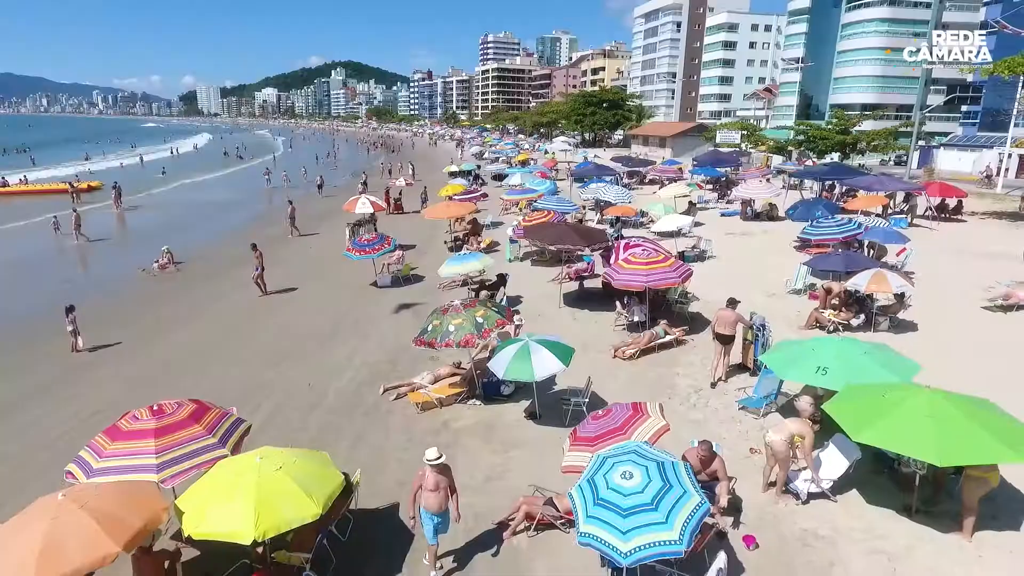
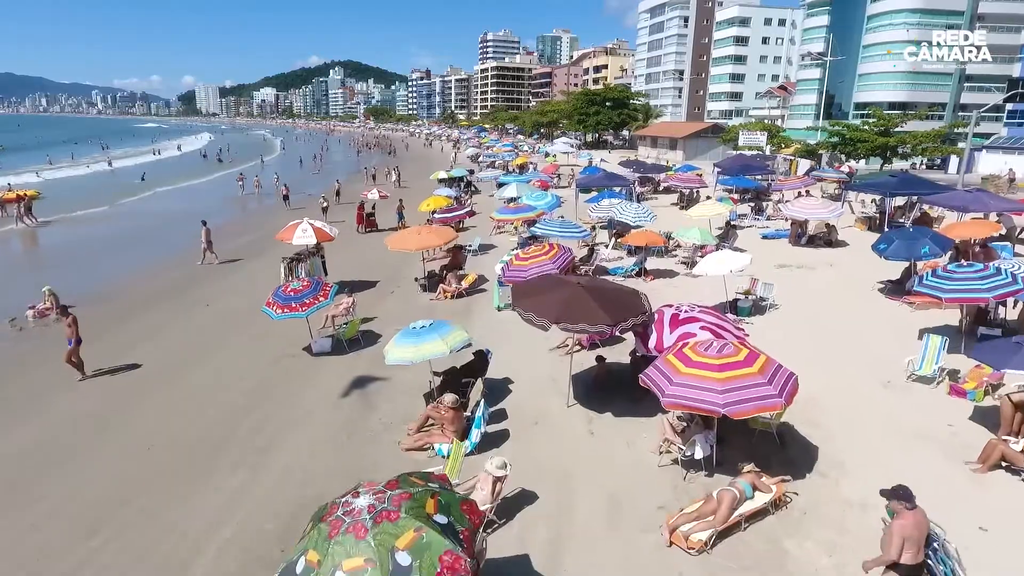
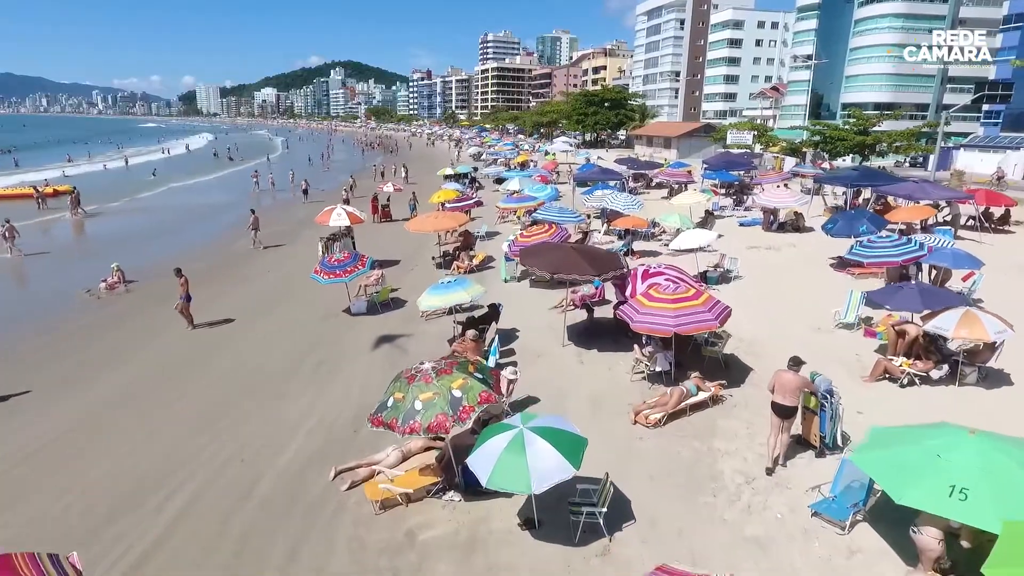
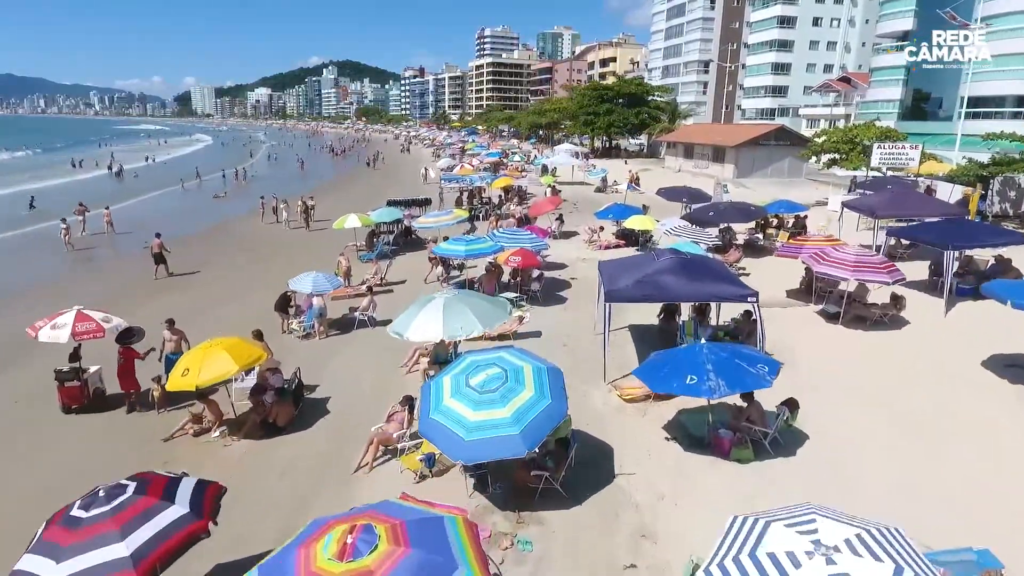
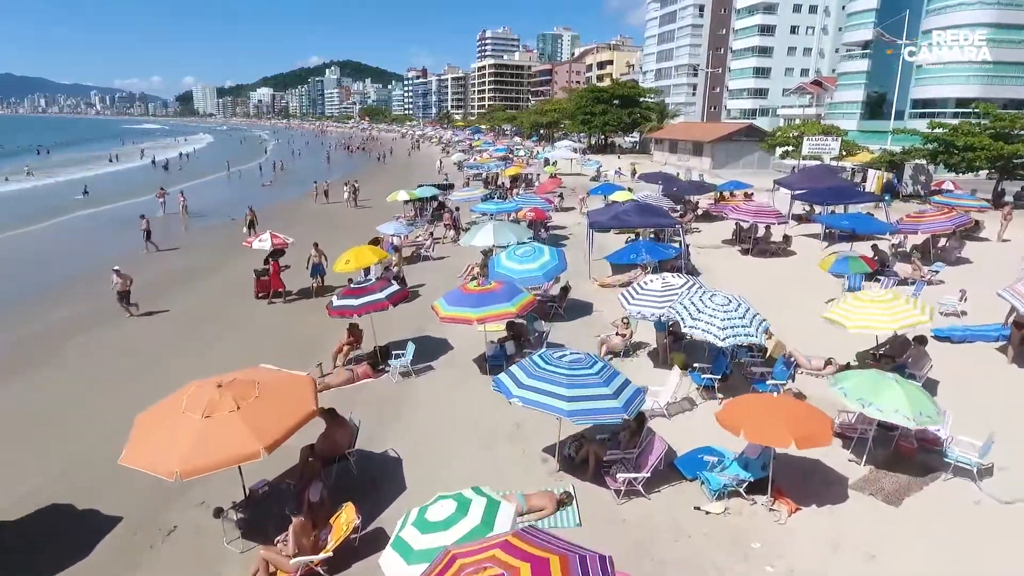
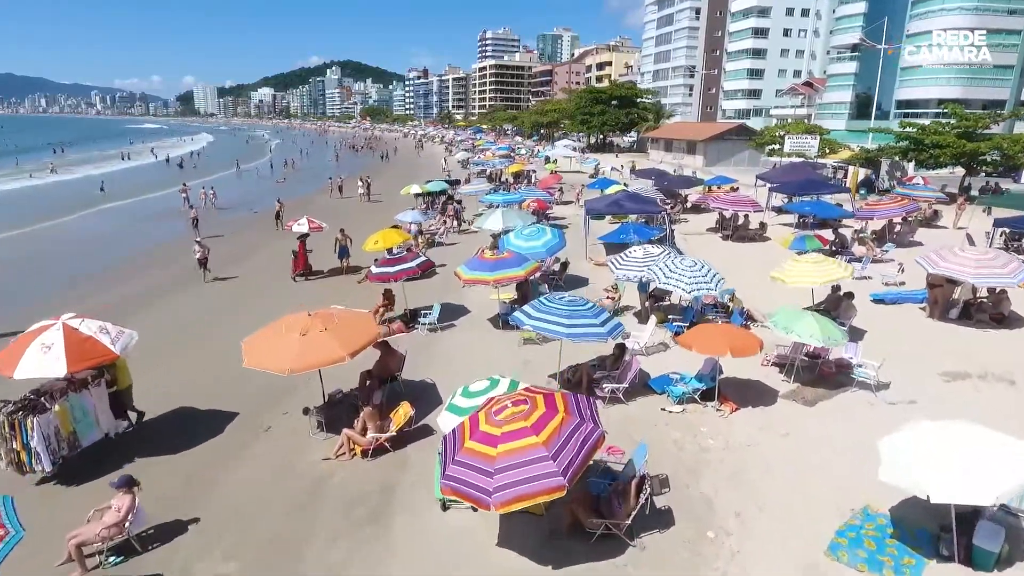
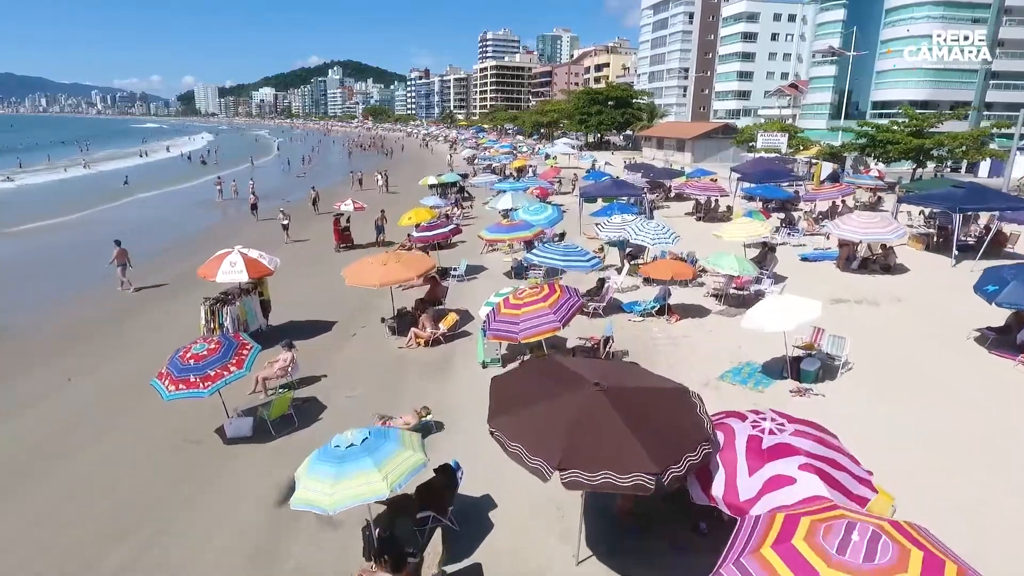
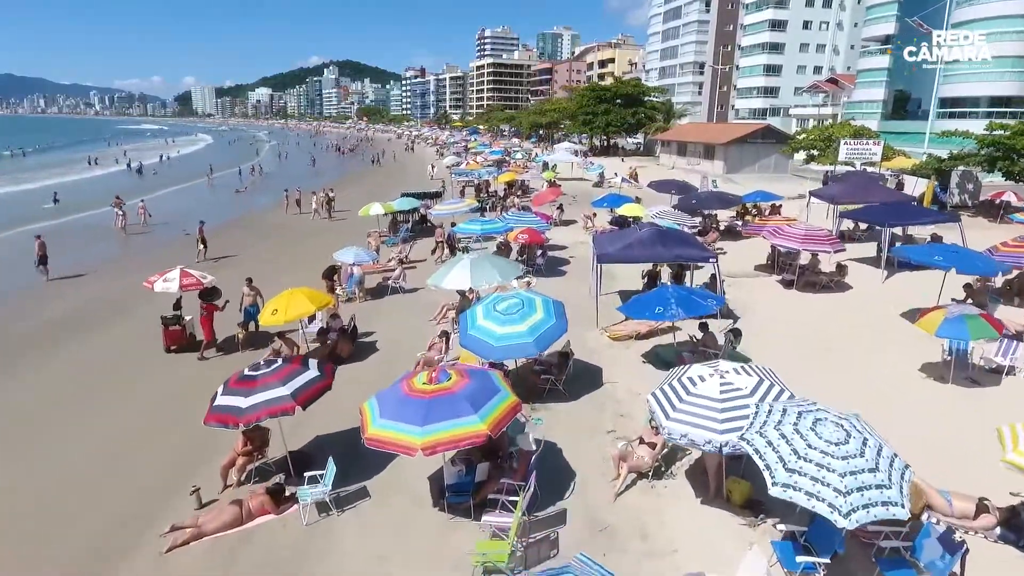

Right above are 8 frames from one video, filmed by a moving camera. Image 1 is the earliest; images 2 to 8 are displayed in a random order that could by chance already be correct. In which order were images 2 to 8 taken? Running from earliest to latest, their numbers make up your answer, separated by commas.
3, 2, 7, 6, 5, 8, 4
